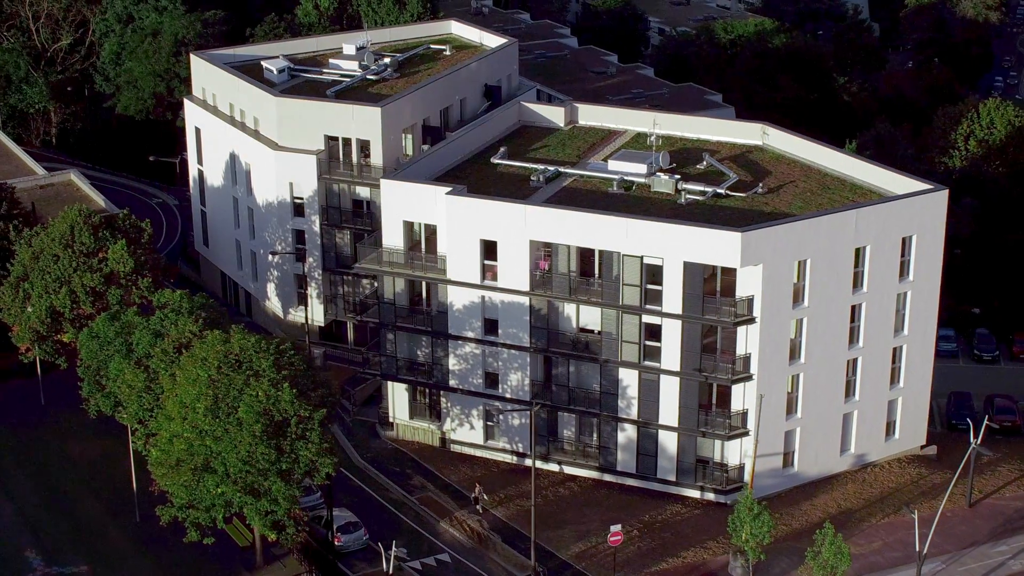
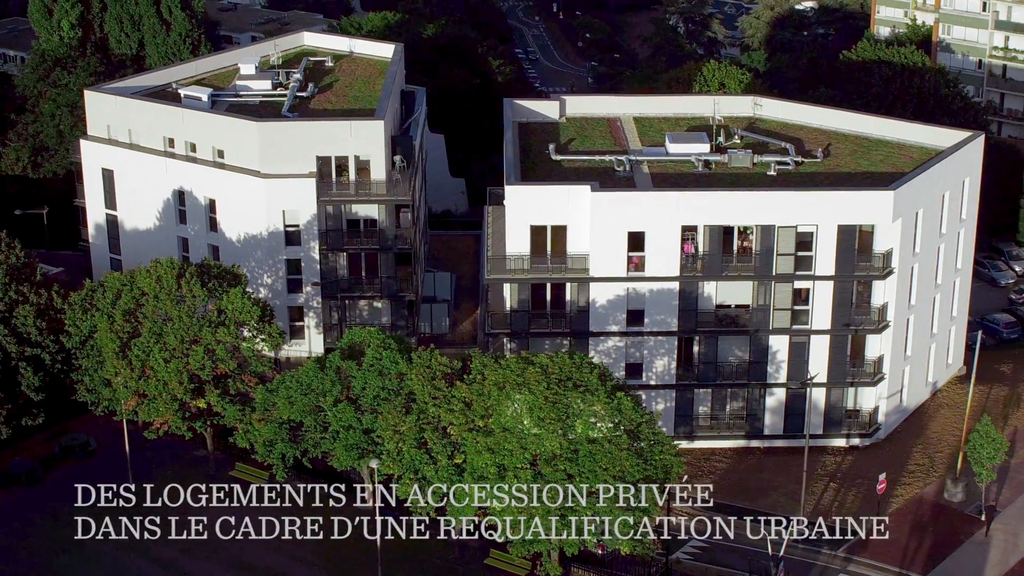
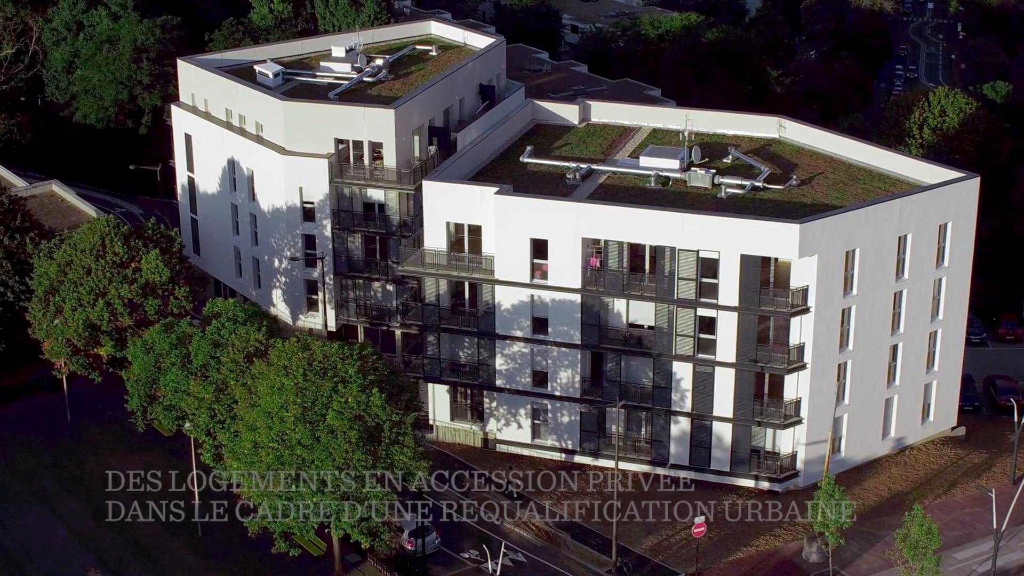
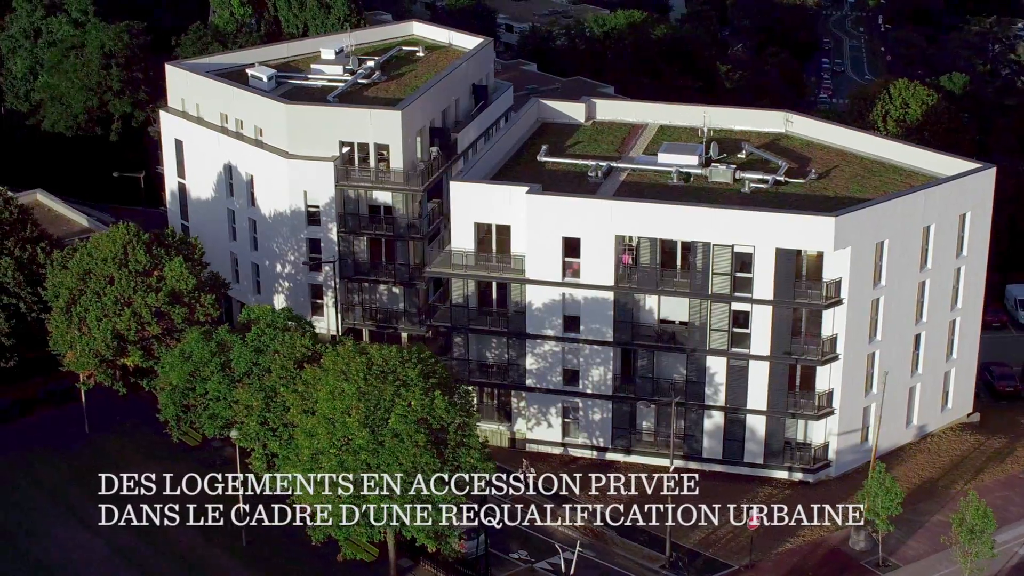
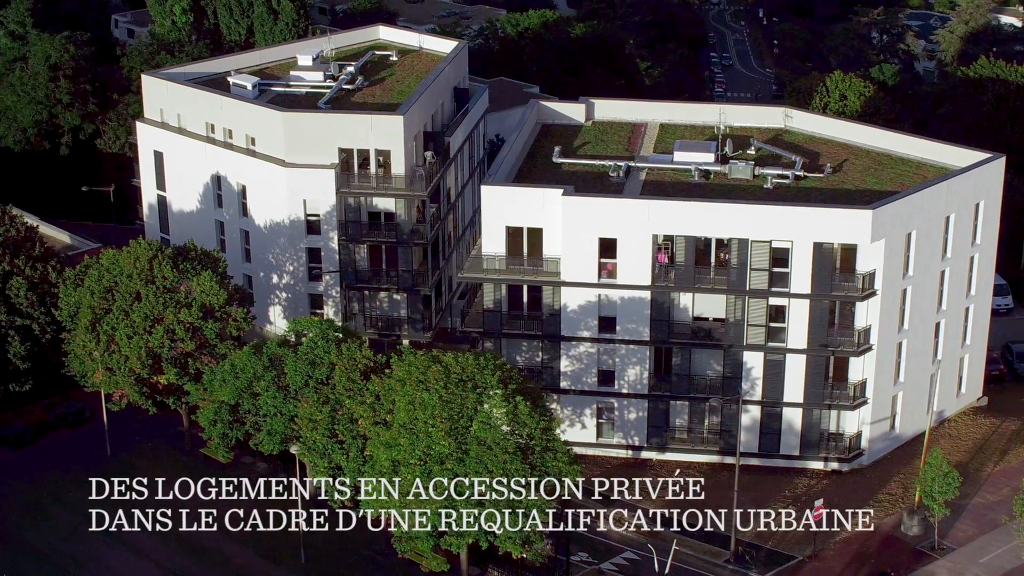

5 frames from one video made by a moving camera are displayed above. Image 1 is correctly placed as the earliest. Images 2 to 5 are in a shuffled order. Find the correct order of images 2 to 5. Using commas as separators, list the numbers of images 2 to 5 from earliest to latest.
3, 4, 5, 2
